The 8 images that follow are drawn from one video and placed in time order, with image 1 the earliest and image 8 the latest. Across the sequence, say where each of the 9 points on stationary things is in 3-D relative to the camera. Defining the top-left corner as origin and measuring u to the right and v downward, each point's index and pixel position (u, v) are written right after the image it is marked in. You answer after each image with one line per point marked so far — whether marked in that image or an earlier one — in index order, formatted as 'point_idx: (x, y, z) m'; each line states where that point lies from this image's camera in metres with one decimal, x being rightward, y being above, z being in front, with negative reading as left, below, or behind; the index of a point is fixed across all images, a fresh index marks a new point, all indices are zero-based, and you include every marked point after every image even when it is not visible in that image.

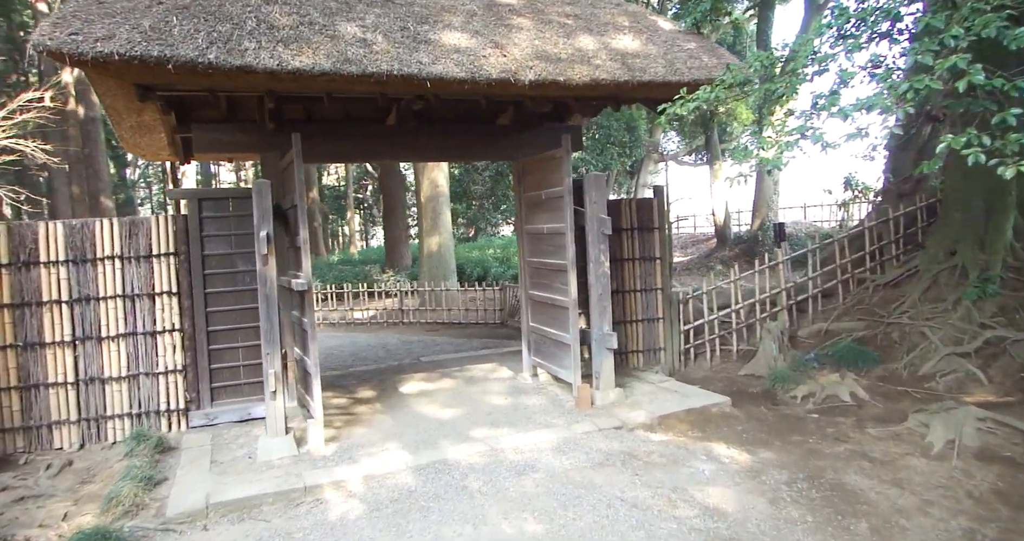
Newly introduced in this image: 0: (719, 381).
0: (+2.3, -1.2, +6.0) m
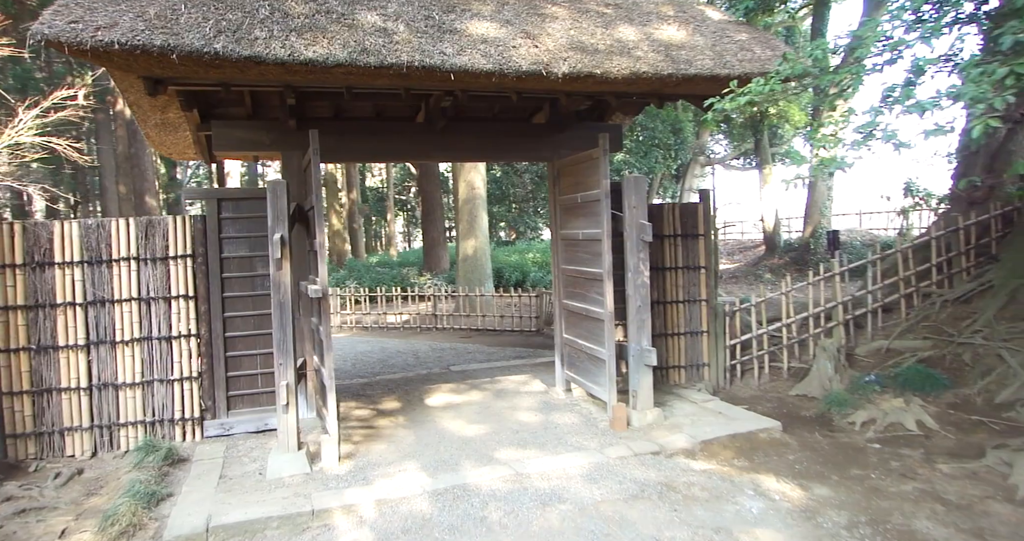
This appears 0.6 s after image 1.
0: (+2.6, -1.3, +5.5) m
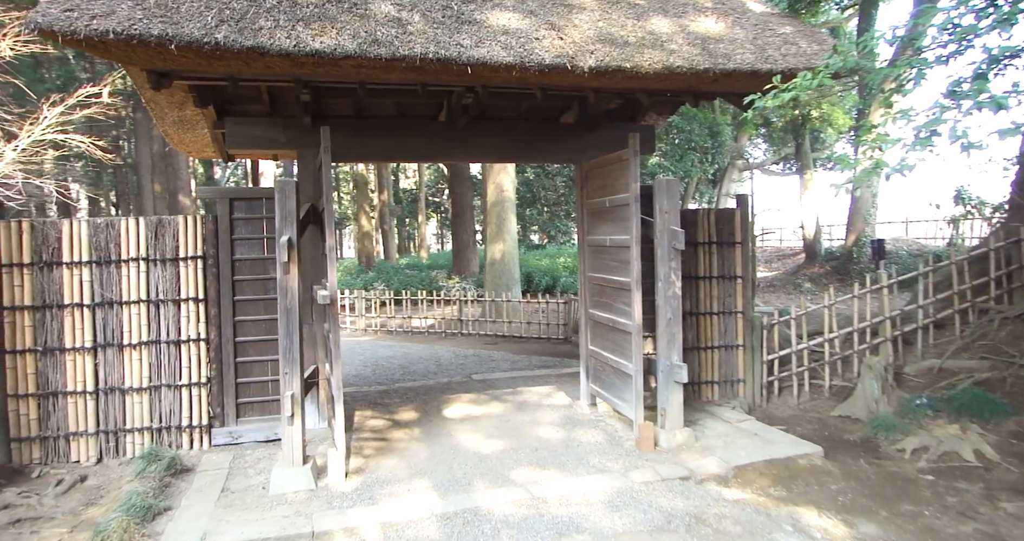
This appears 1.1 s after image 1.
0: (+2.8, -1.4, +5.1) m
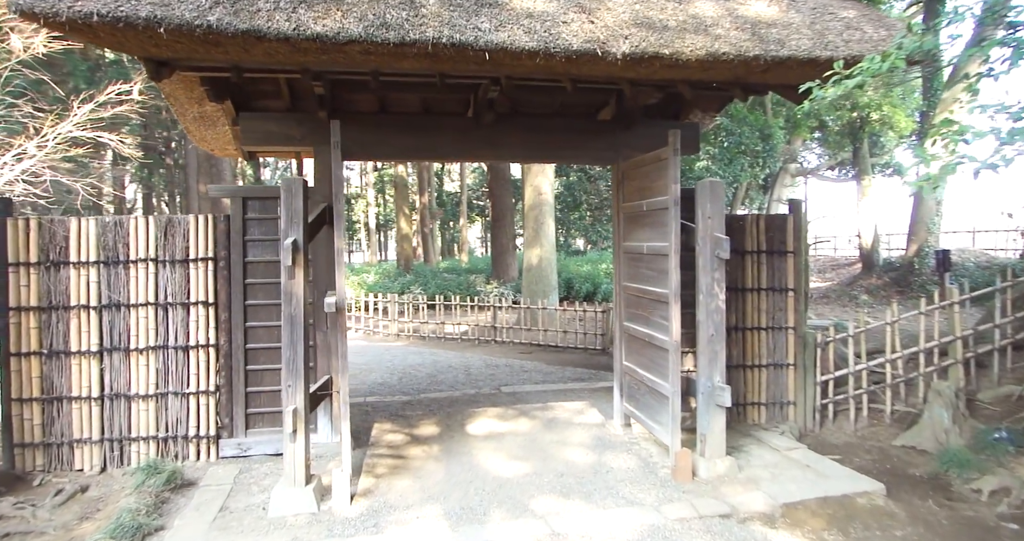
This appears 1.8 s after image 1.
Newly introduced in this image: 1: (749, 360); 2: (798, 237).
0: (+3.0, -1.5, +4.6) m
1: (+2.1, -0.8, +4.9) m
2: (+2.6, +0.3, +4.9) m
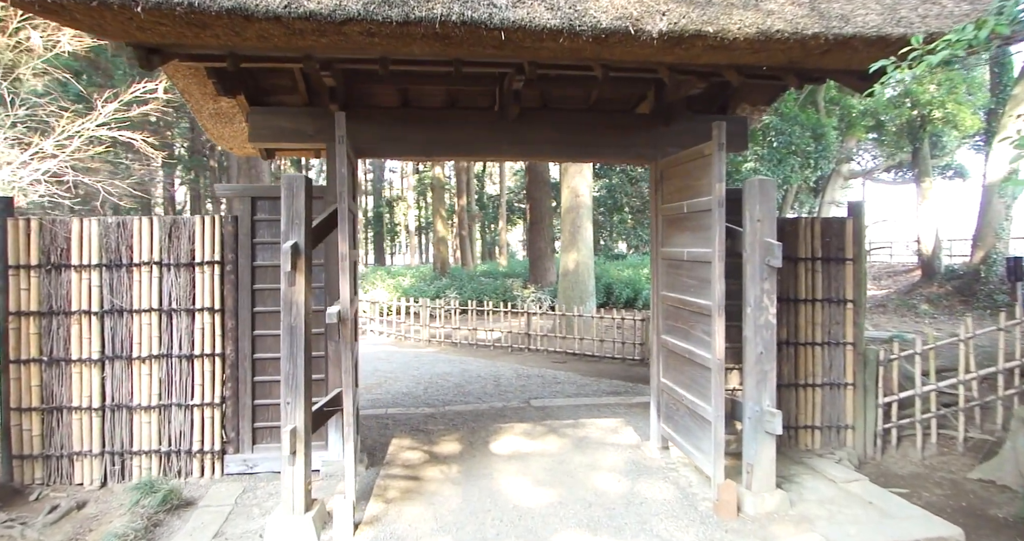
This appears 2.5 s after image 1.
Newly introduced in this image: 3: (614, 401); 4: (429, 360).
0: (+3.2, -1.6, +4.0) m
1: (+2.4, -0.9, +4.5) m
2: (+2.8, +0.2, +4.4) m
3: (+1.1, -1.4, +5.8) m
4: (-1.2, -1.3, +7.8) m
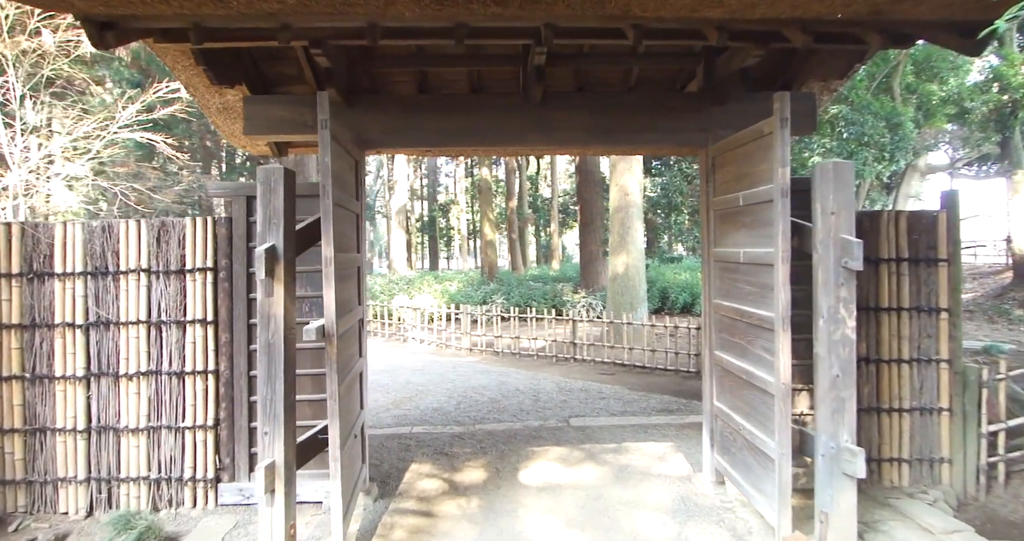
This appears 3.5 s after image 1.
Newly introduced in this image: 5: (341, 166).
0: (+3.4, -1.6, +3.3) m
1: (+2.6, -0.9, +3.8) m
2: (+3.0, +0.2, +3.7) m
3: (+1.4, -1.4, +5.2) m
4: (-0.6, -1.4, +7.4) m
5: (-0.8, +0.5, +2.7) m
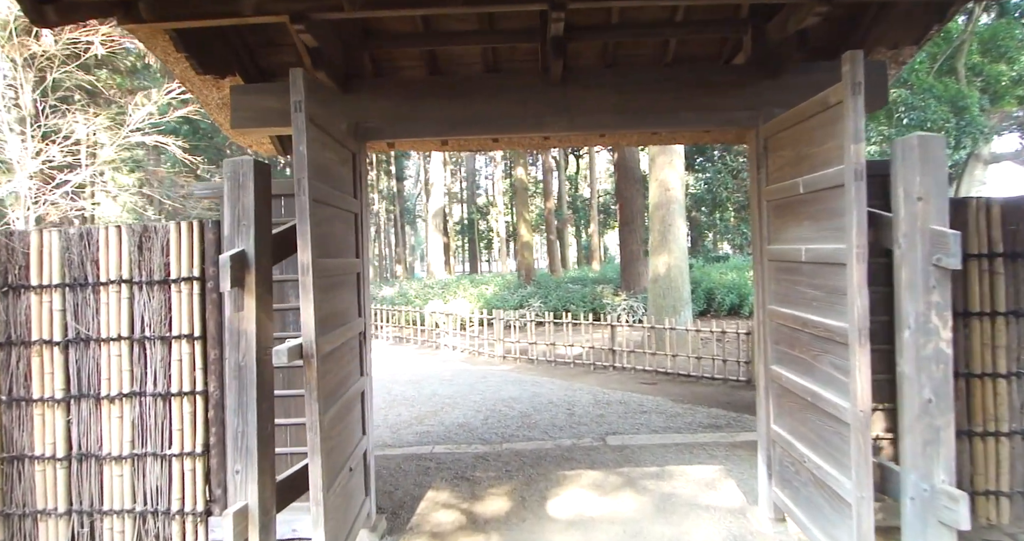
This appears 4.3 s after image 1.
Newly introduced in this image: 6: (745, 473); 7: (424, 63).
0: (+3.5, -1.6, +2.6) m
1: (+2.7, -0.9, +3.2) m
2: (+3.1, +0.2, +3.0) m
3: (+1.7, -1.4, +4.6) m
4: (-0.2, -1.4, +7.1) m
5: (-0.8, +0.5, +2.3) m
6: (+1.6, -1.4, +3.9) m
7: (-0.6, +1.1, +3.2) m
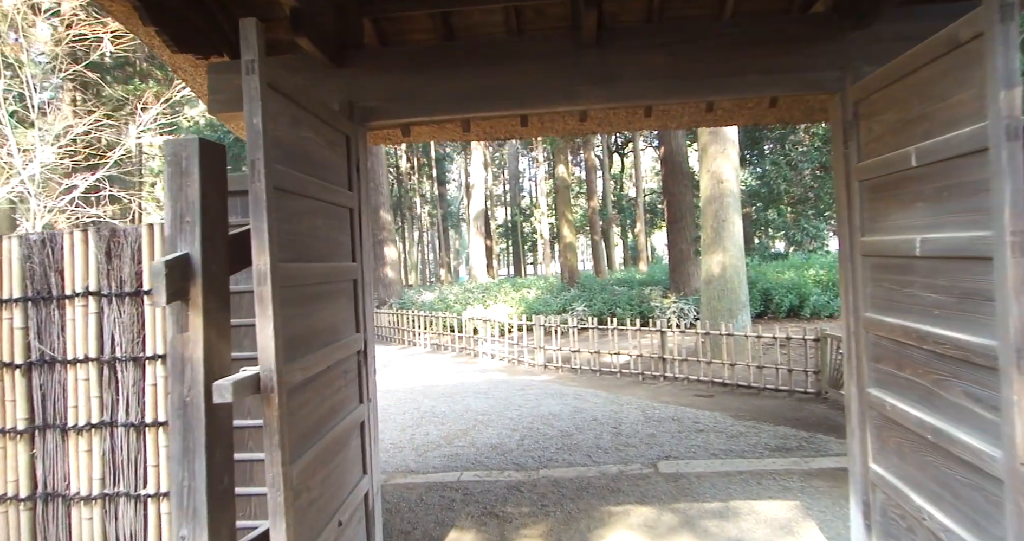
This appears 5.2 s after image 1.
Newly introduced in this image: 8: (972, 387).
0: (+3.6, -1.6, +1.8) m
1: (+2.9, -0.9, +2.4) m
2: (+3.3, +0.2, +2.3) m
3: (+2.0, -1.4, +4.0) m
4: (+0.3, -1.5, +6.5) m
5: (-0.7, +0.5, +1.9) m
6: (+1.9, -1.4, +3.2) m
7: (-0.4, +1.1, +2.7) m
8: (+1.5, -0.4, +1.8) m
